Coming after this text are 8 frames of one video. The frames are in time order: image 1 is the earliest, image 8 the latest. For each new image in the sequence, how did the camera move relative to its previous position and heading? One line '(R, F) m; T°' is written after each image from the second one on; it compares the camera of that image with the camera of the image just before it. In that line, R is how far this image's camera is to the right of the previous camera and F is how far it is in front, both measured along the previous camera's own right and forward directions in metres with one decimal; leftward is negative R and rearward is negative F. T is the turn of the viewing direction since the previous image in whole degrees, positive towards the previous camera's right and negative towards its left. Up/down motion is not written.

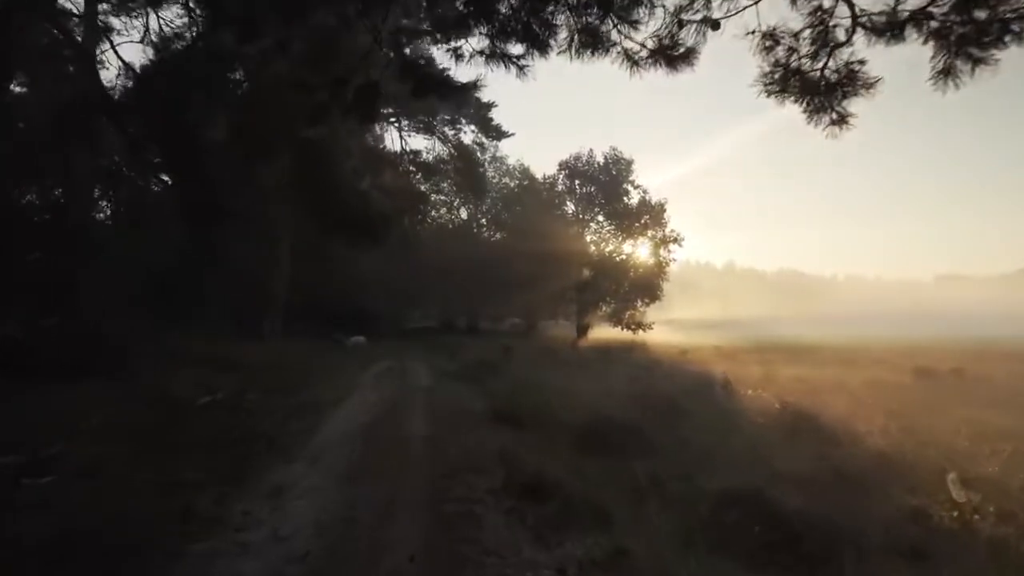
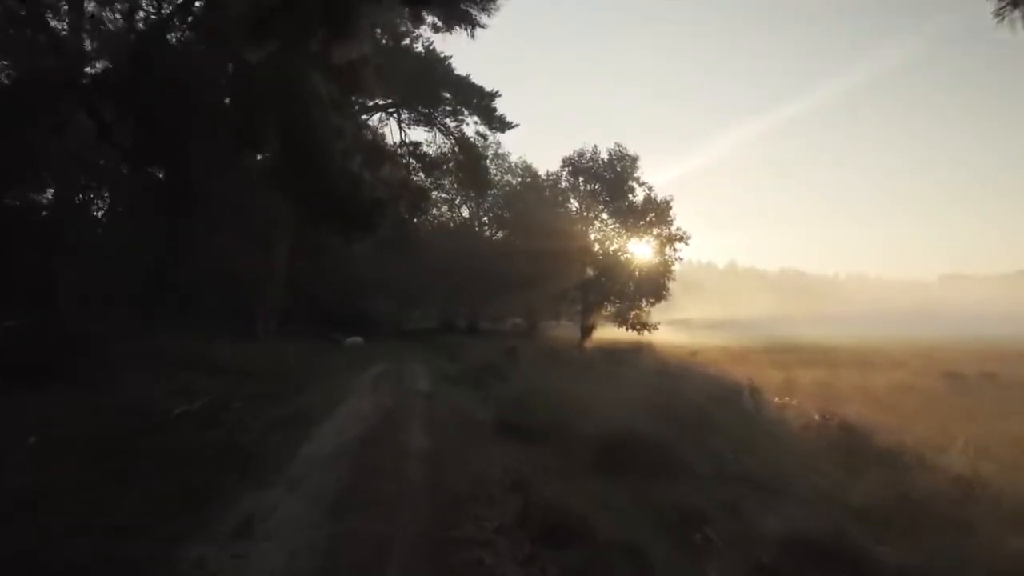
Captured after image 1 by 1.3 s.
(-0.1, +1.6) m; 0°
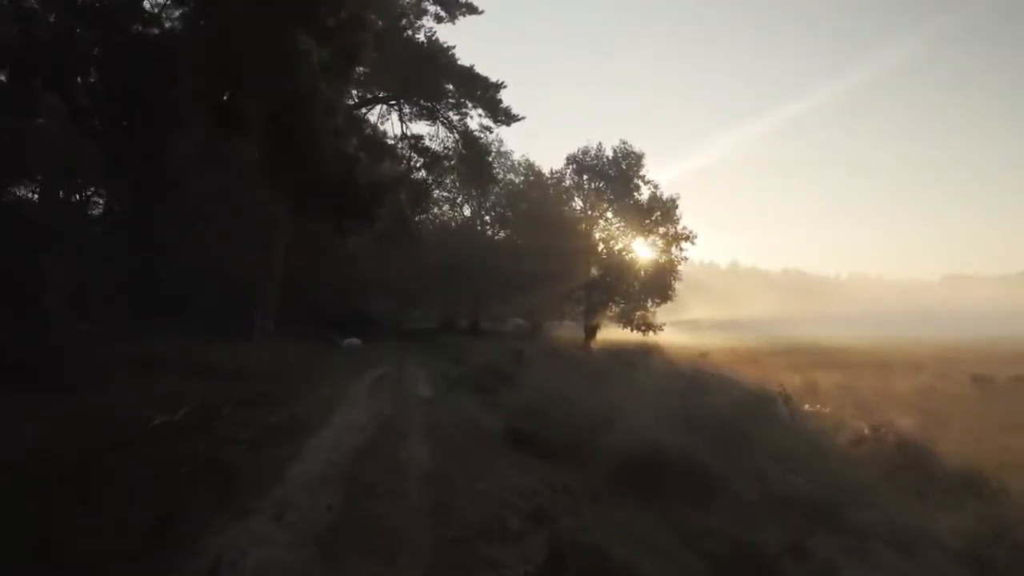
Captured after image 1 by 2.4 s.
(-0.2, +1.4) m; 0°
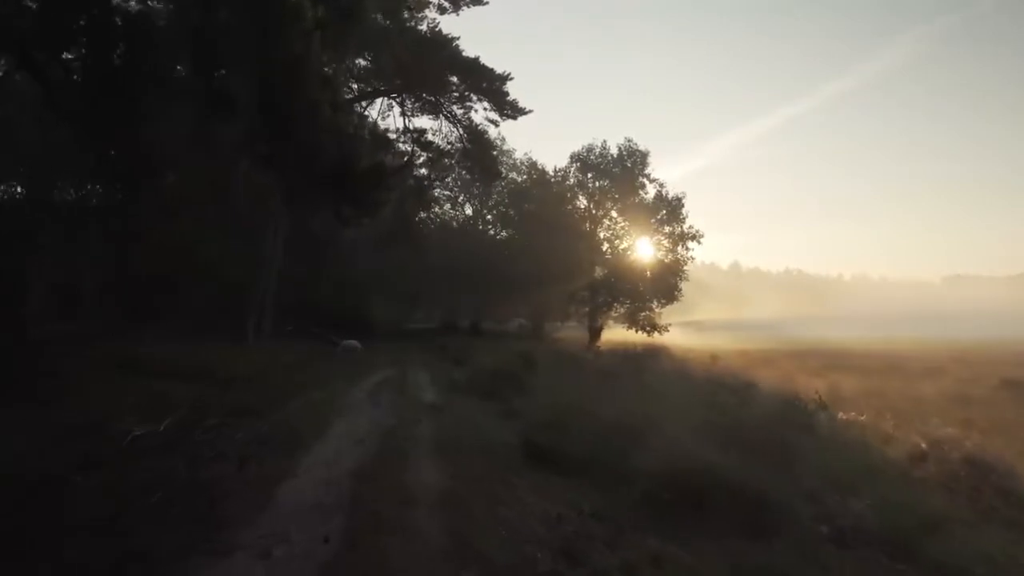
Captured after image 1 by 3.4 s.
(-0.2, +1.2) m; 0°
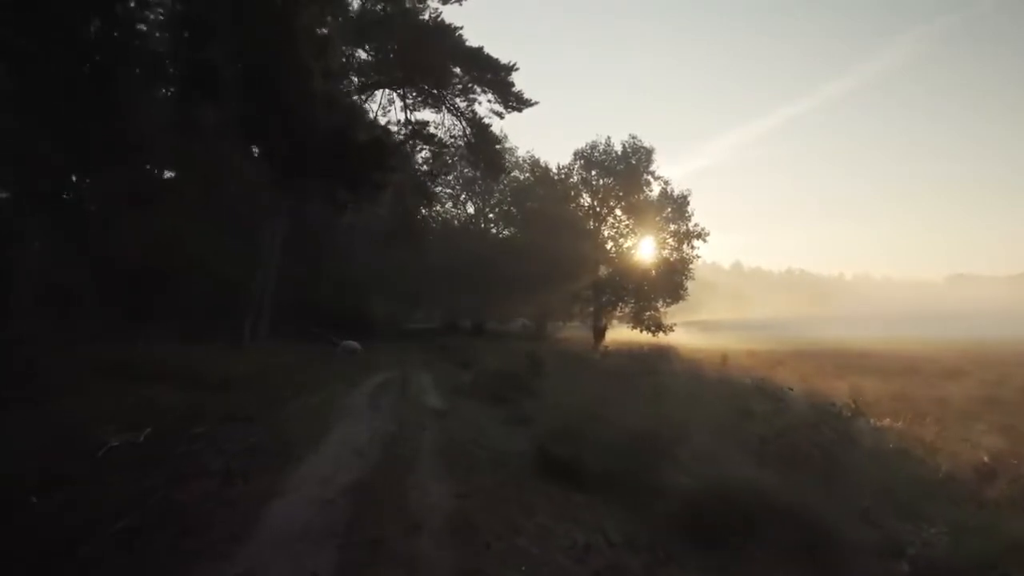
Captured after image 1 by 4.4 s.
(-0.2, +1.1) m; 0°
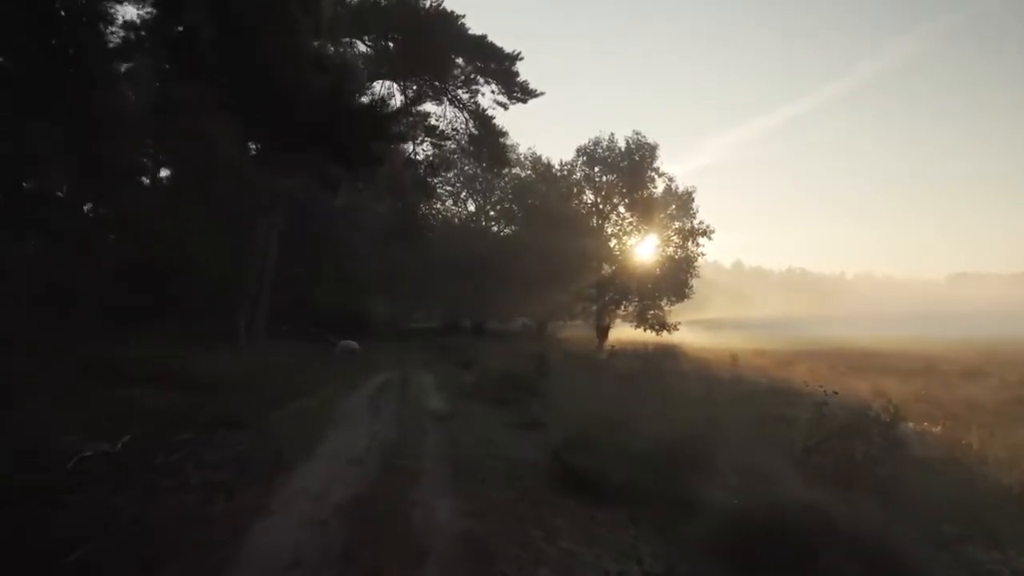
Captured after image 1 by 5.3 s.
(-0.2, +1.1) m; 0°
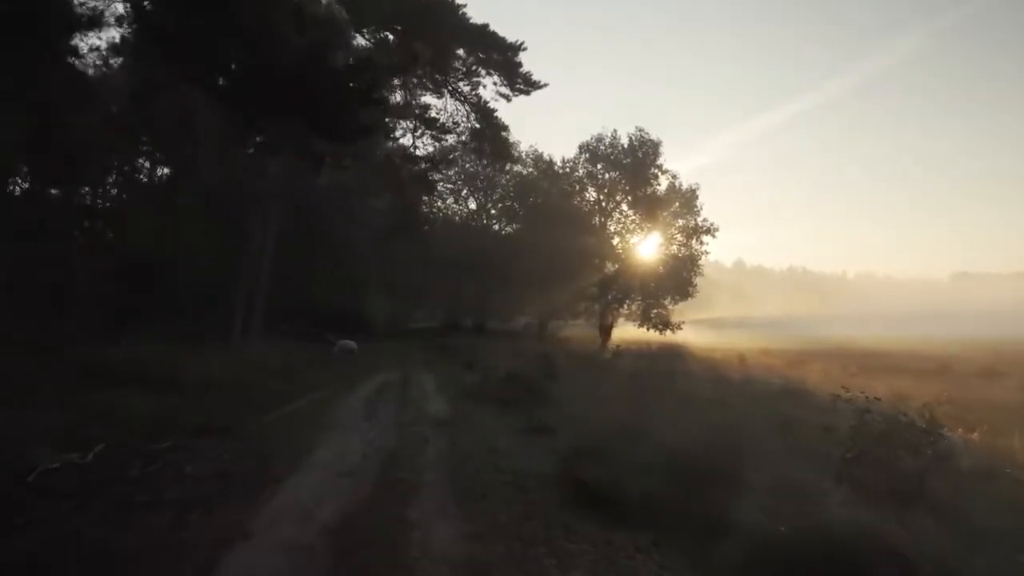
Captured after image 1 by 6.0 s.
(-0.1, +1.0) m; 0°
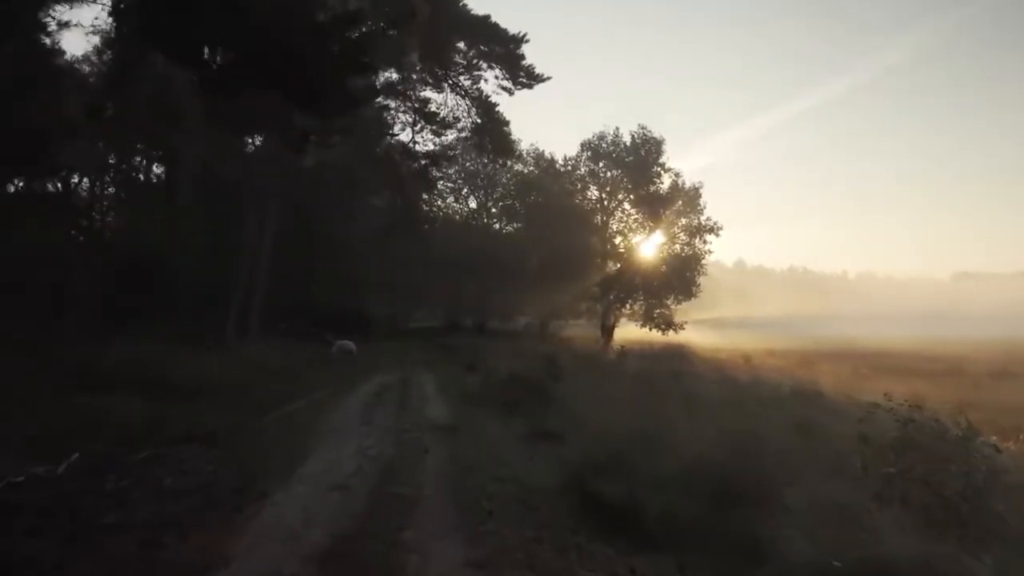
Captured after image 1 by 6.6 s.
(-0.1, +0.8) m; 0°
